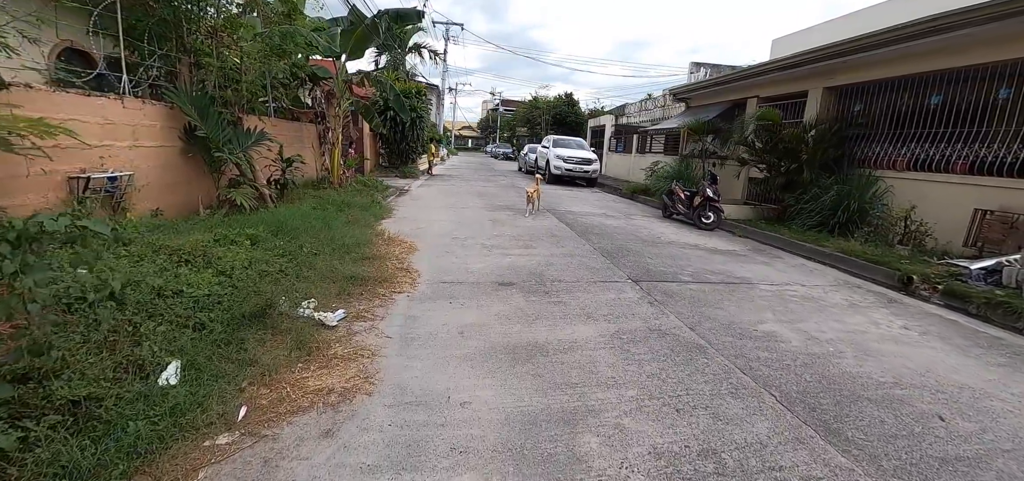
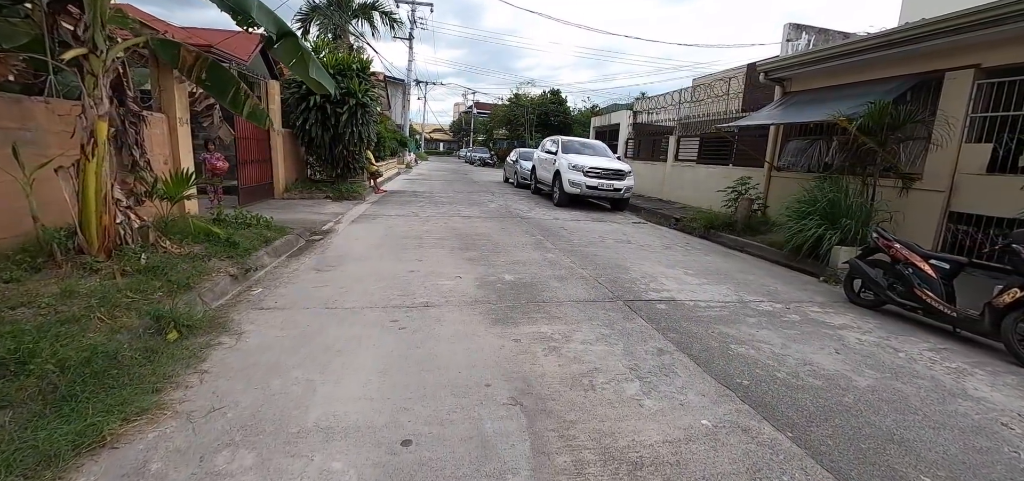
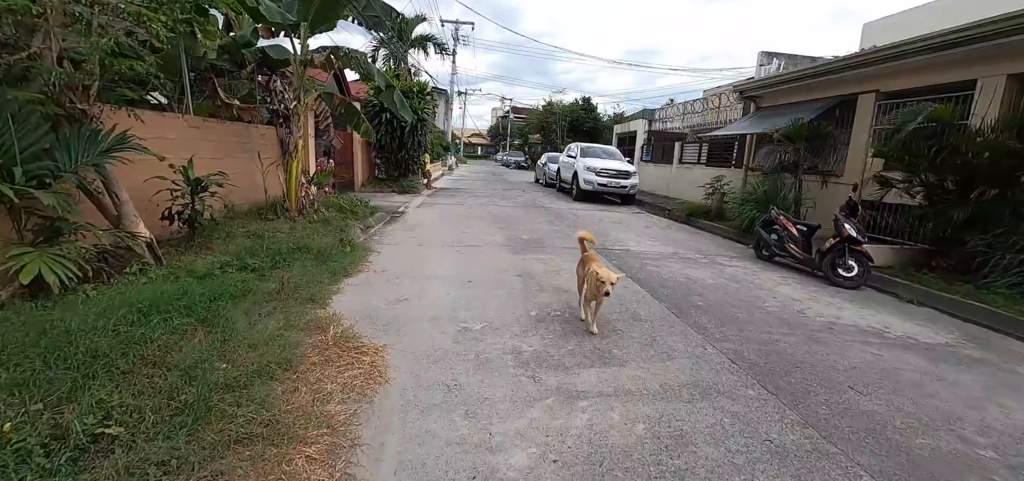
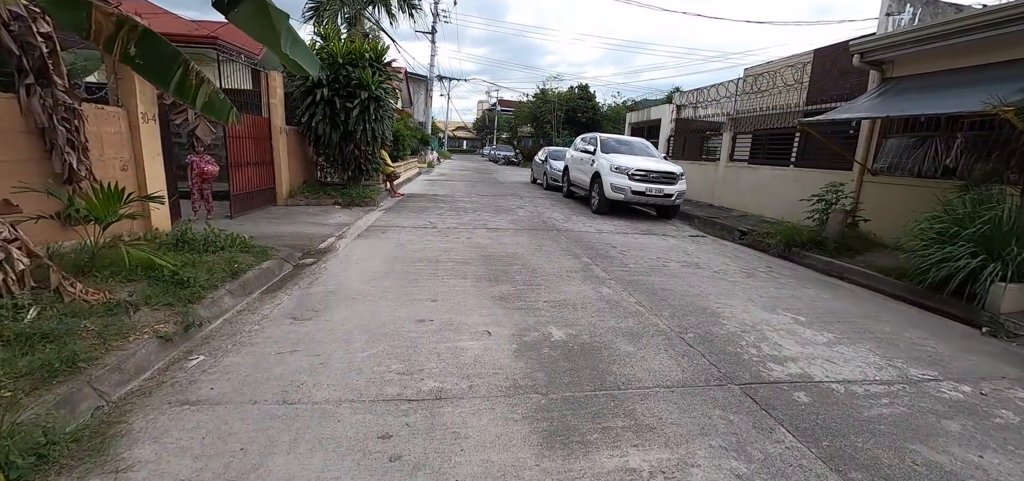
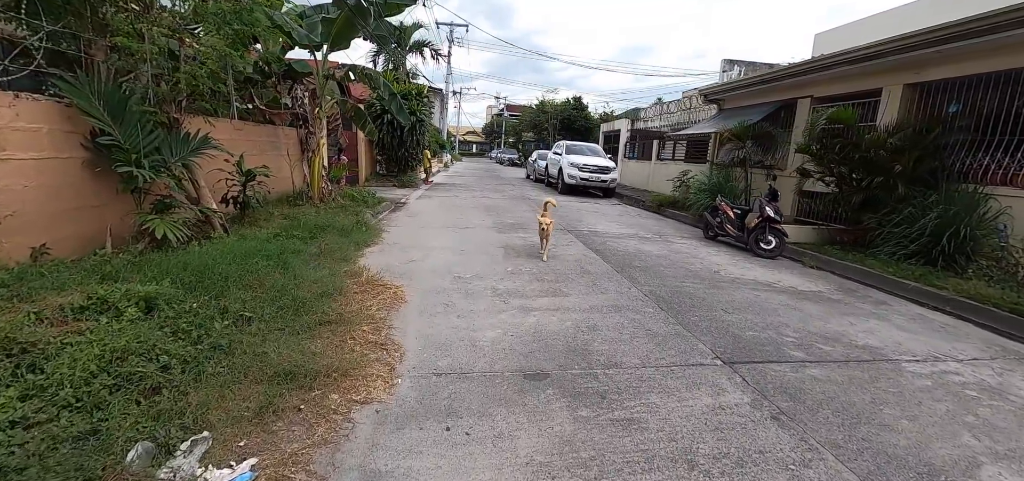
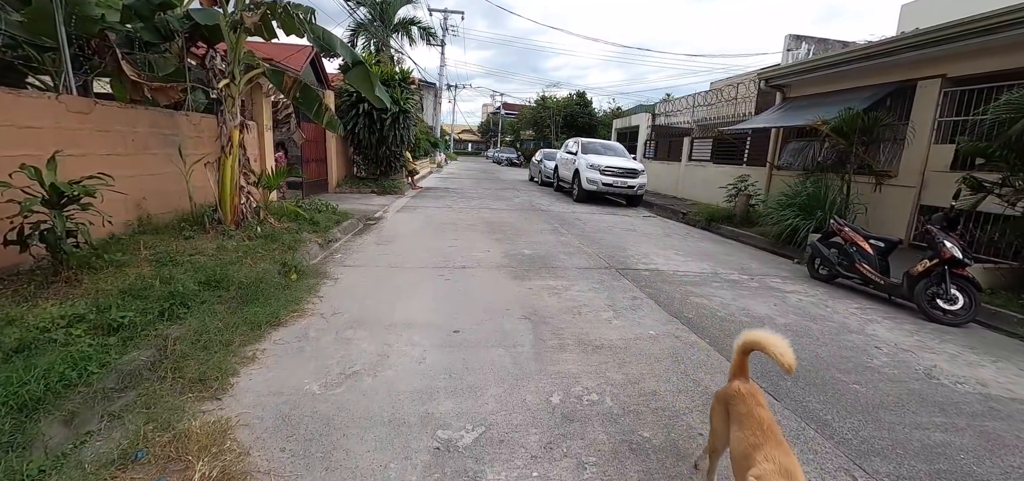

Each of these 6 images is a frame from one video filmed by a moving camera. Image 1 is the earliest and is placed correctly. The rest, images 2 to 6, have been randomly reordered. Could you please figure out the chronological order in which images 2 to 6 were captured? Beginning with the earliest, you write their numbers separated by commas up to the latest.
5, 3, 6, 2, 4
